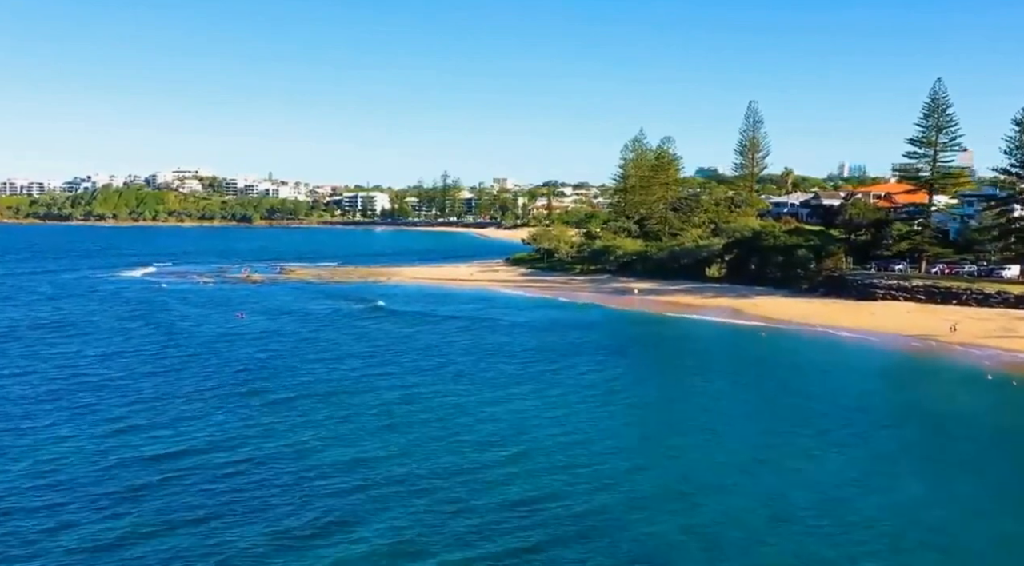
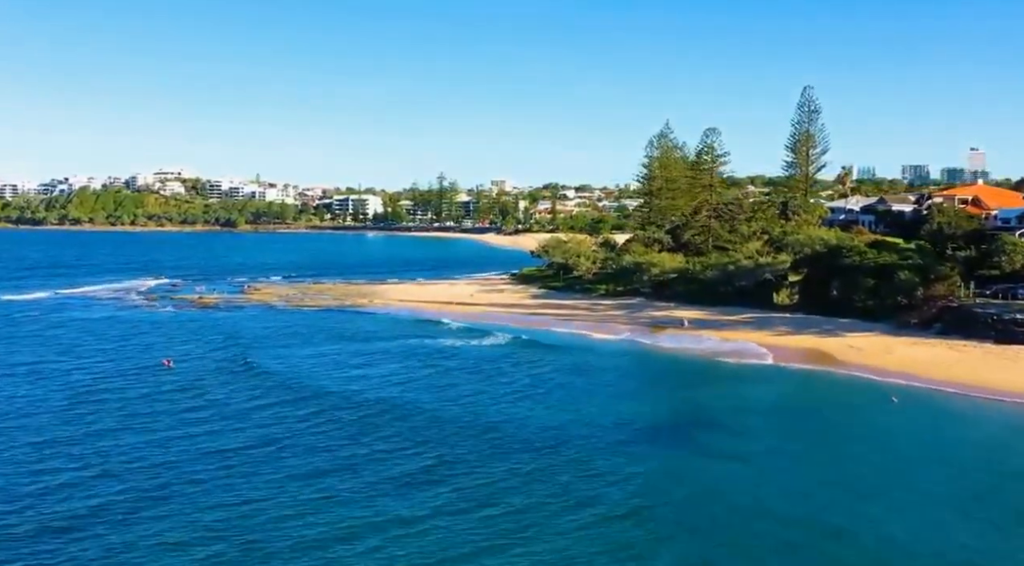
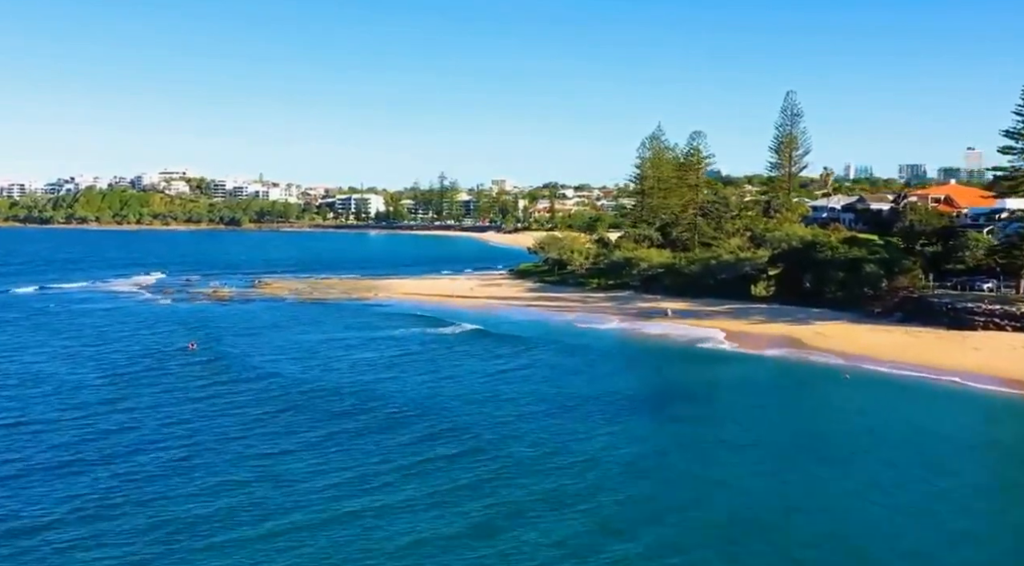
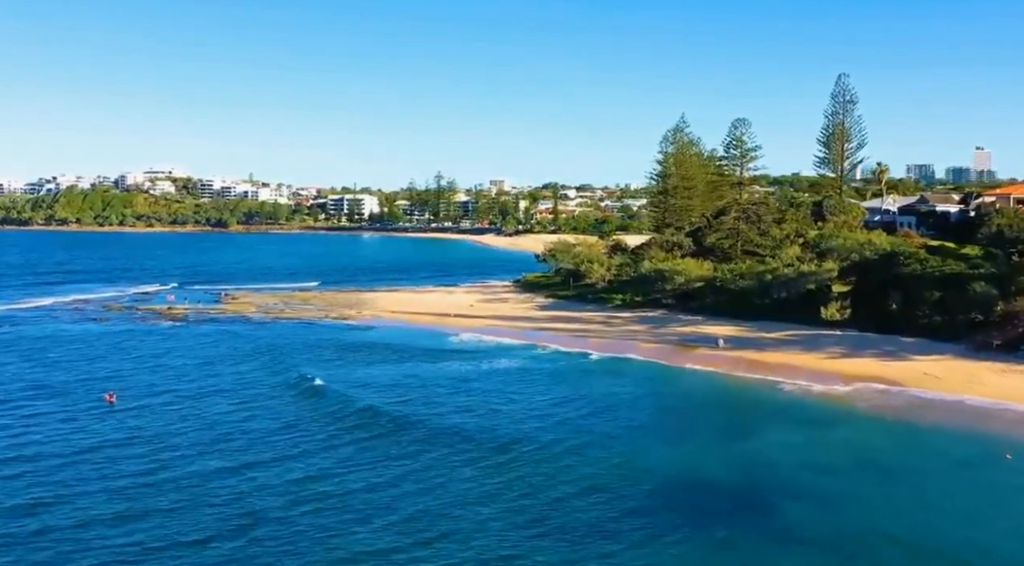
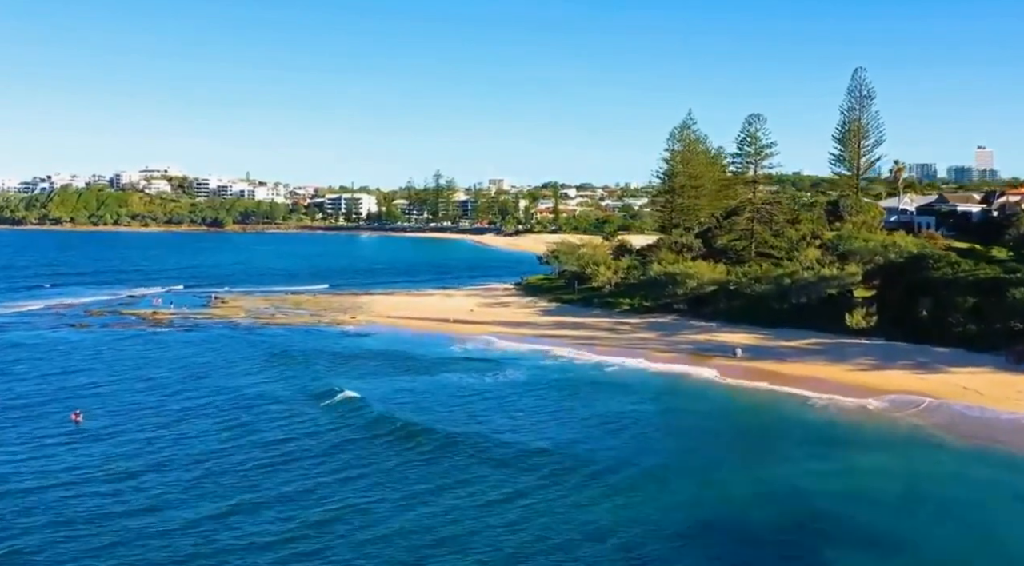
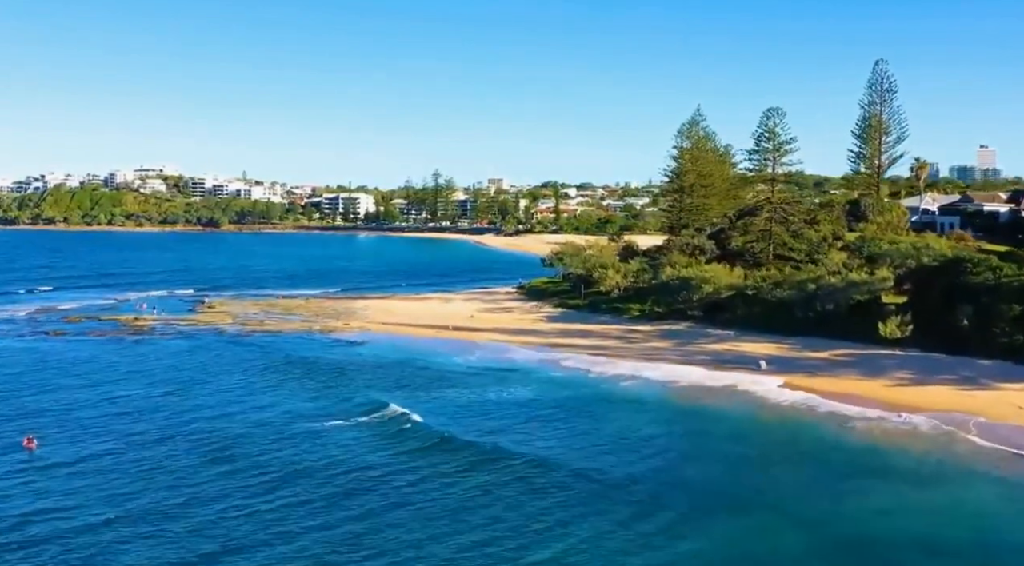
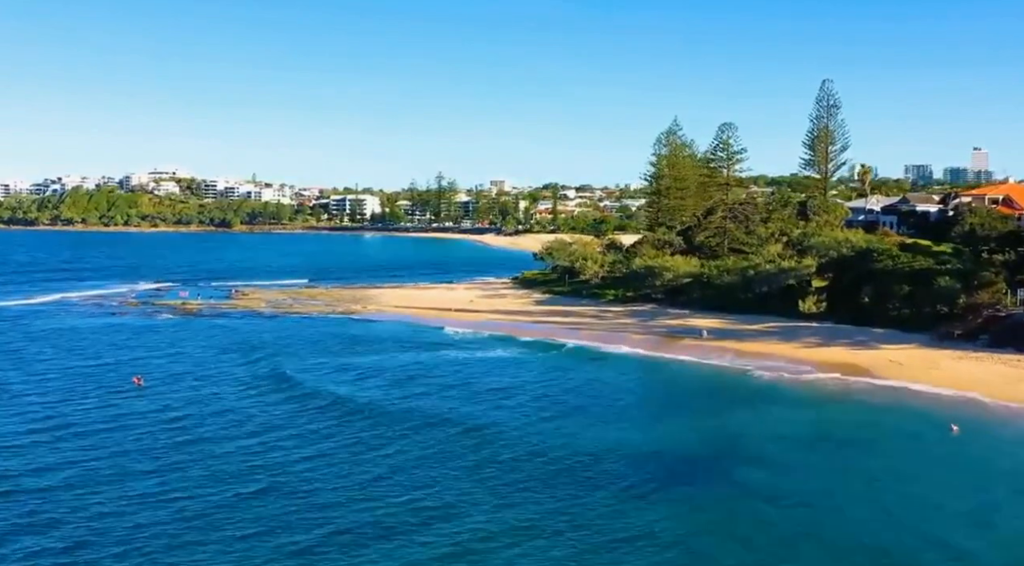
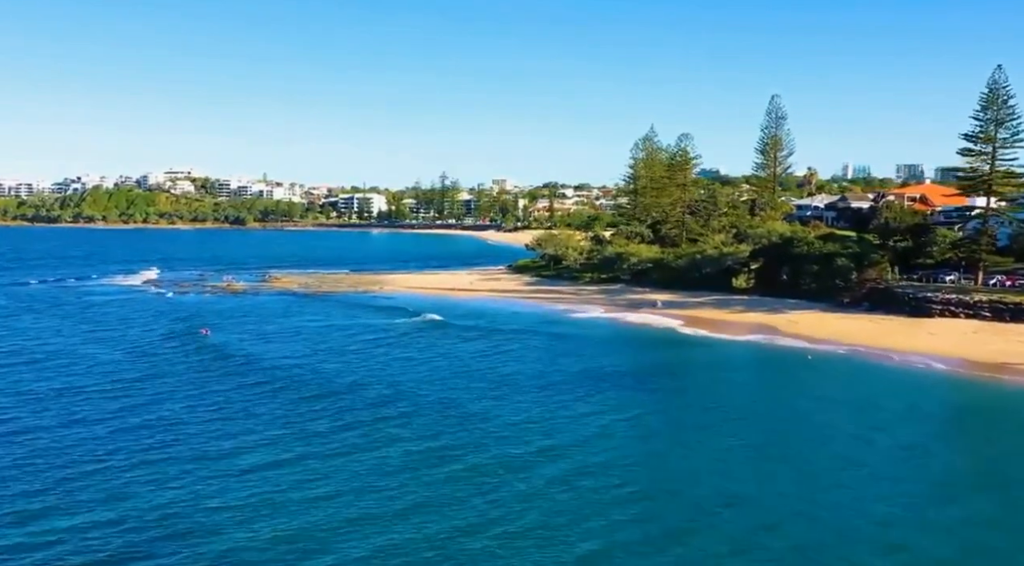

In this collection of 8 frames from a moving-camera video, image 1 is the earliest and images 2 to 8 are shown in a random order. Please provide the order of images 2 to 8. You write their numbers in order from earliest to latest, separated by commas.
8, 3, 2, 7, 4, 5, 6
